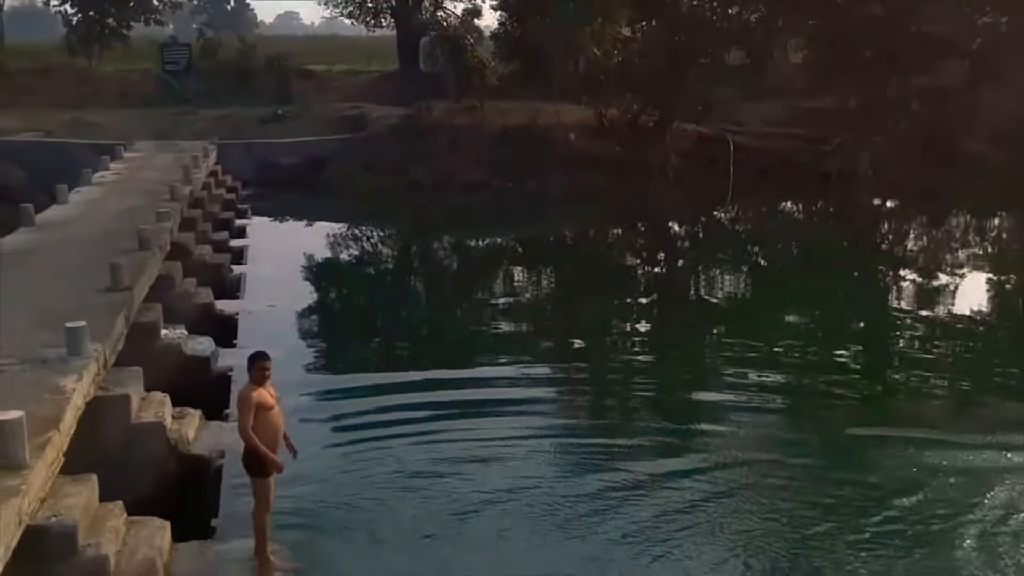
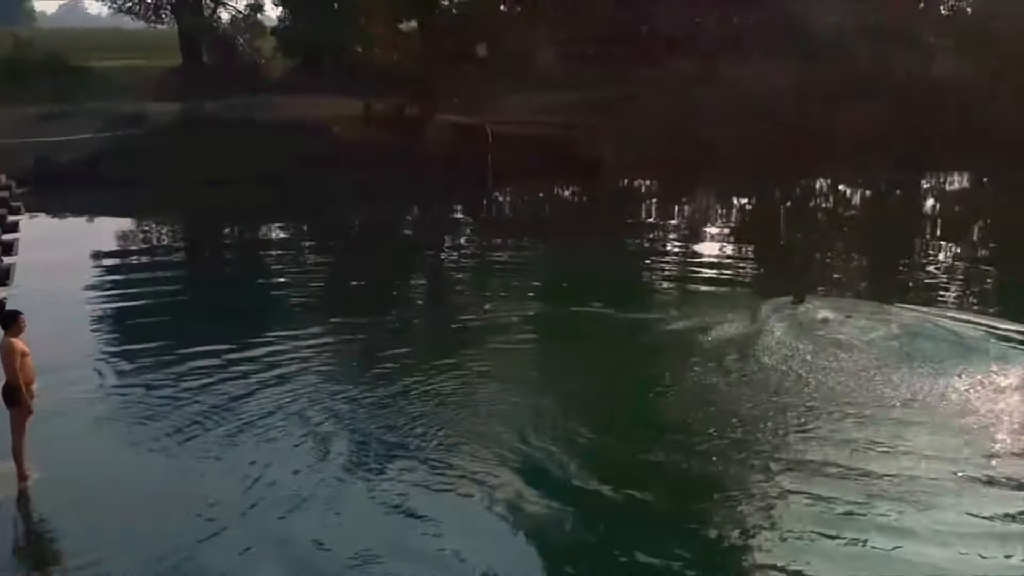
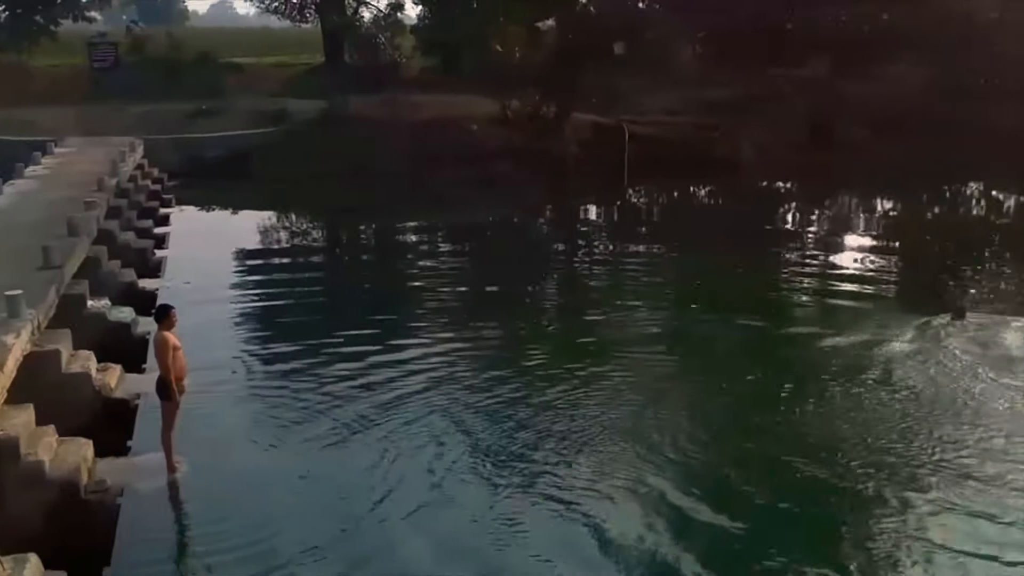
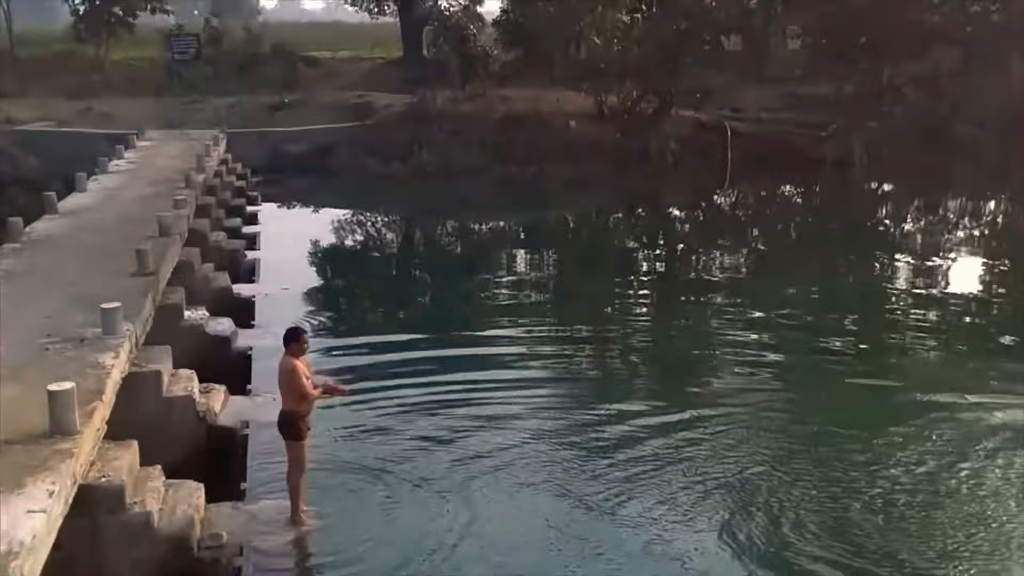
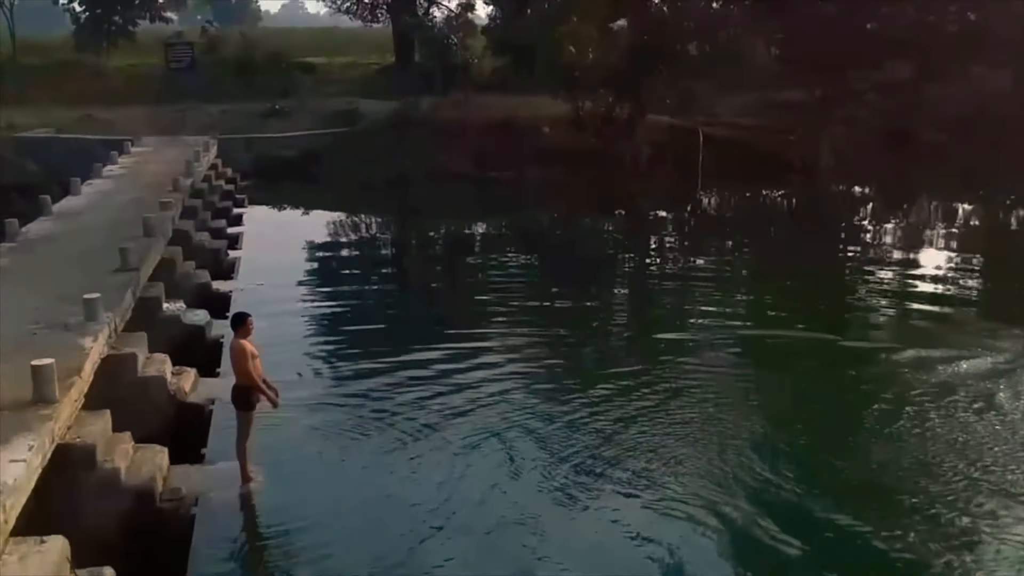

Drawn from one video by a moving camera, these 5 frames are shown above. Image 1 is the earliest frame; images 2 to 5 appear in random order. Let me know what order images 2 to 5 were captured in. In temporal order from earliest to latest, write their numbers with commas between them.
4, 5, 3, 2
